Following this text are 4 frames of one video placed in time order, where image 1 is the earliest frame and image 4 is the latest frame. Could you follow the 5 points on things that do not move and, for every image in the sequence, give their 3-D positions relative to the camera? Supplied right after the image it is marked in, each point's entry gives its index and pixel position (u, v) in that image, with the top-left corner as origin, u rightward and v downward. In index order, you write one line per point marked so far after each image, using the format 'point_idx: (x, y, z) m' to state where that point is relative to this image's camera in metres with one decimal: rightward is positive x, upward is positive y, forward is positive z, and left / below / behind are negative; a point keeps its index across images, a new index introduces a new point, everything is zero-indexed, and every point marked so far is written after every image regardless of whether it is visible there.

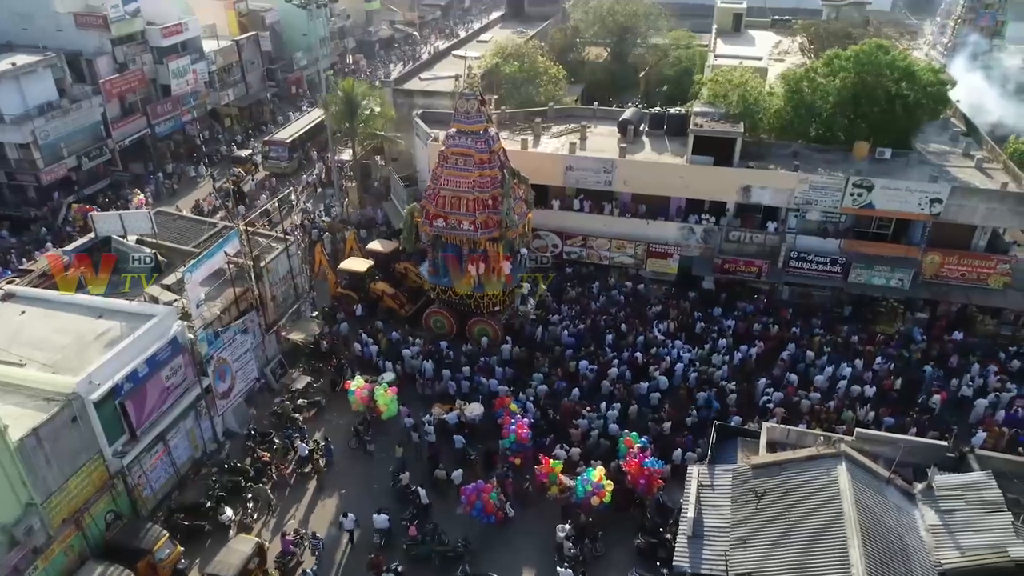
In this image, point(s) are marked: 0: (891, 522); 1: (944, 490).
0: (+8.1, -4.9, +15.2) m
1: (+9.8, -4.5, +16.2) m
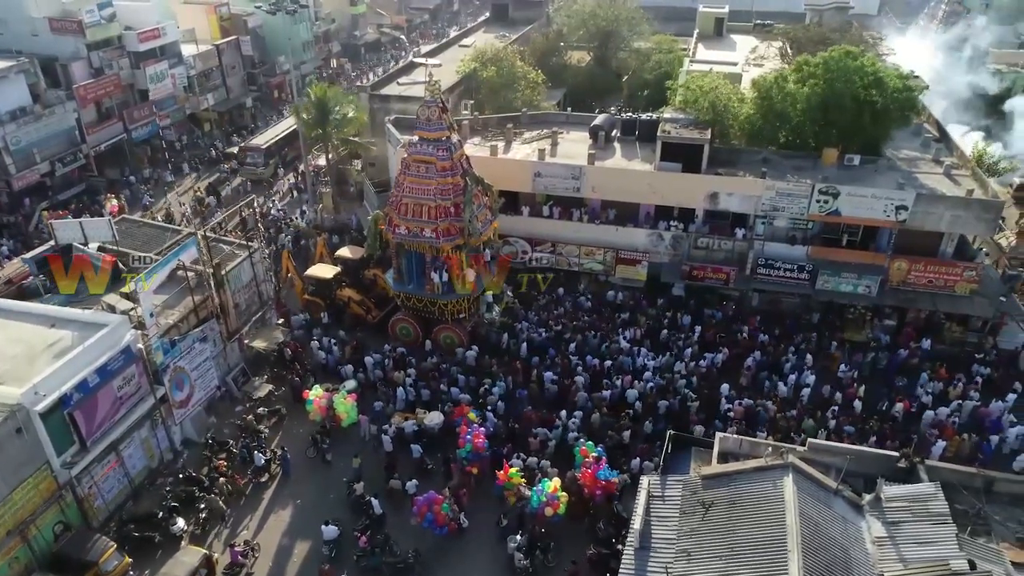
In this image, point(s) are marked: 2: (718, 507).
0: (+6.8, -5.2, +15.1) m
1: (+8.5, -4.8, +16.1) m
2: (+4.6, -4.9, +16.1) m
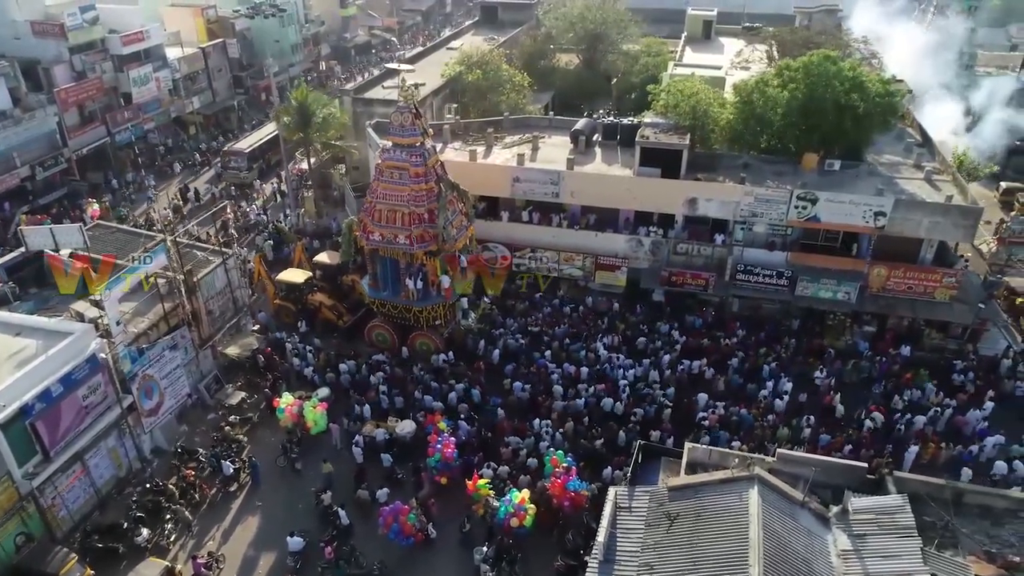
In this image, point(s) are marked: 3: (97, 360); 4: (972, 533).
0: (+6.0, -5.4, +15.0) m
1: (+7.6, -5.0, +15.9) m
2: (+3.8, -5.1, +15.9) m
3: (-11.5, -2.0, +19.9) m
4: (+10.3, -5.5, +16.1) m
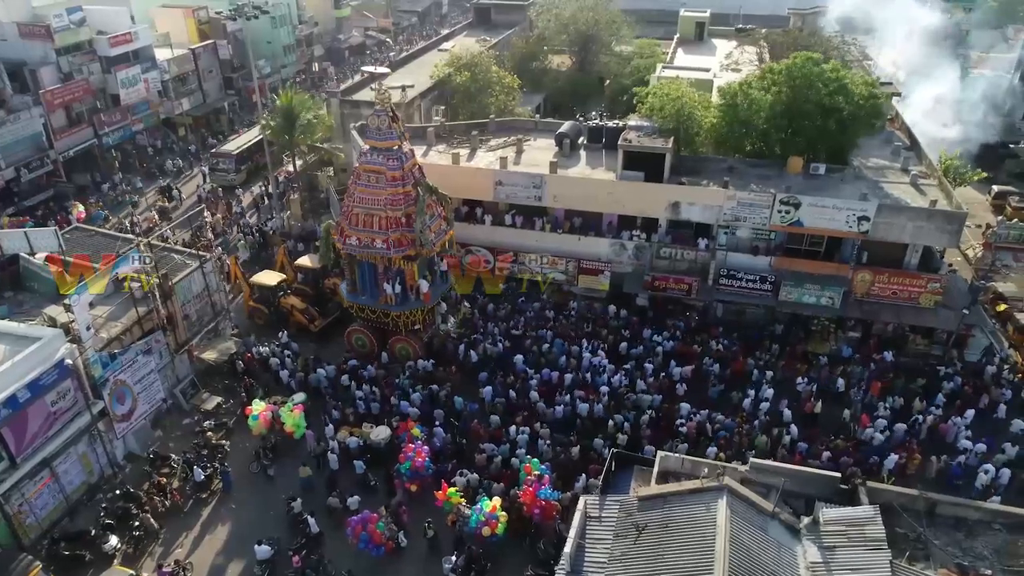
0: (+5.2, -5.6, +14.7) m
1: (+6.9, -5.2, +15.7) m
2: (+3.0, -5.3, +15.7) m
3: (-12.3, -2.1, +19.7) m
4: (+9.5, -5.7, +15.8) m
